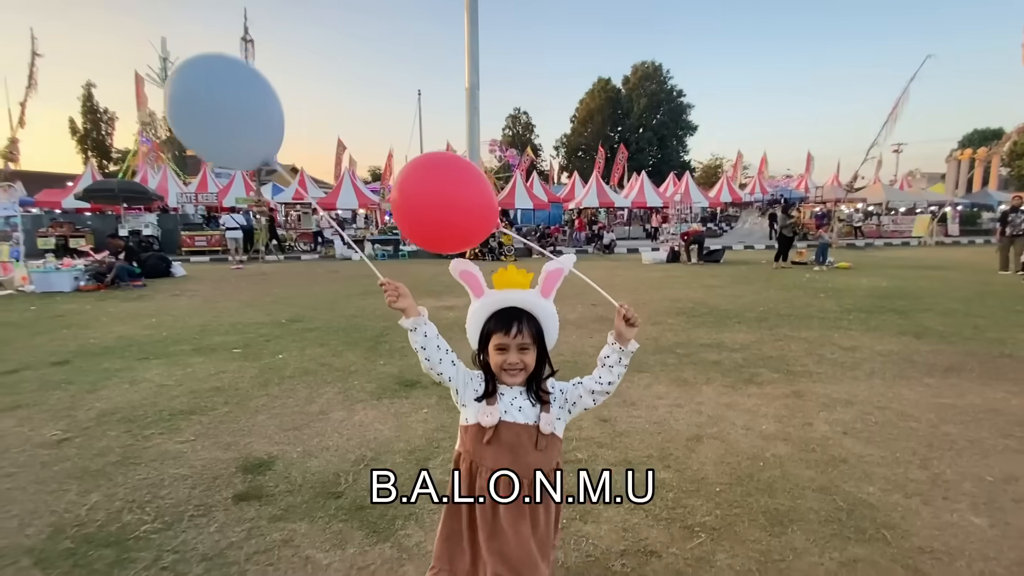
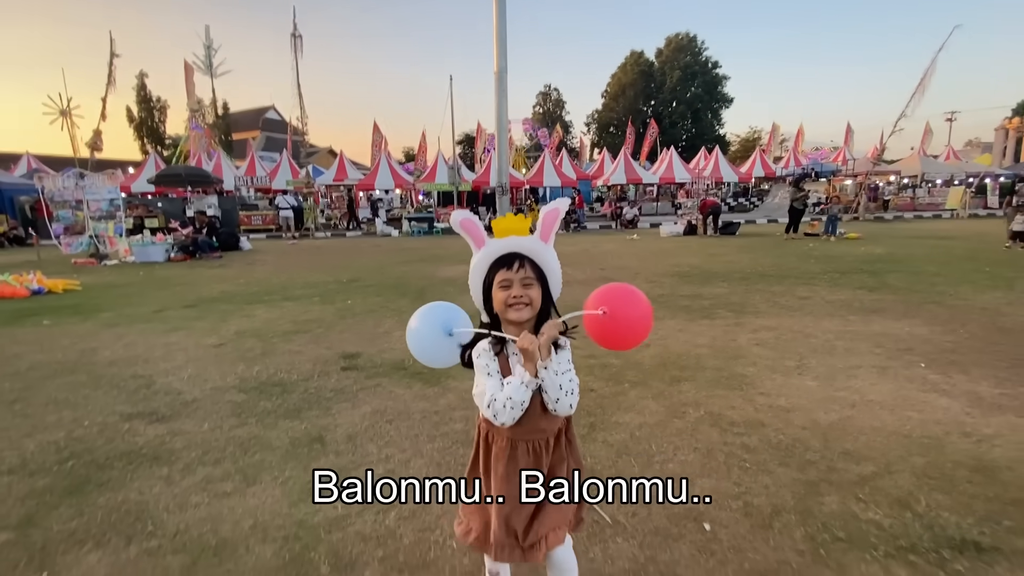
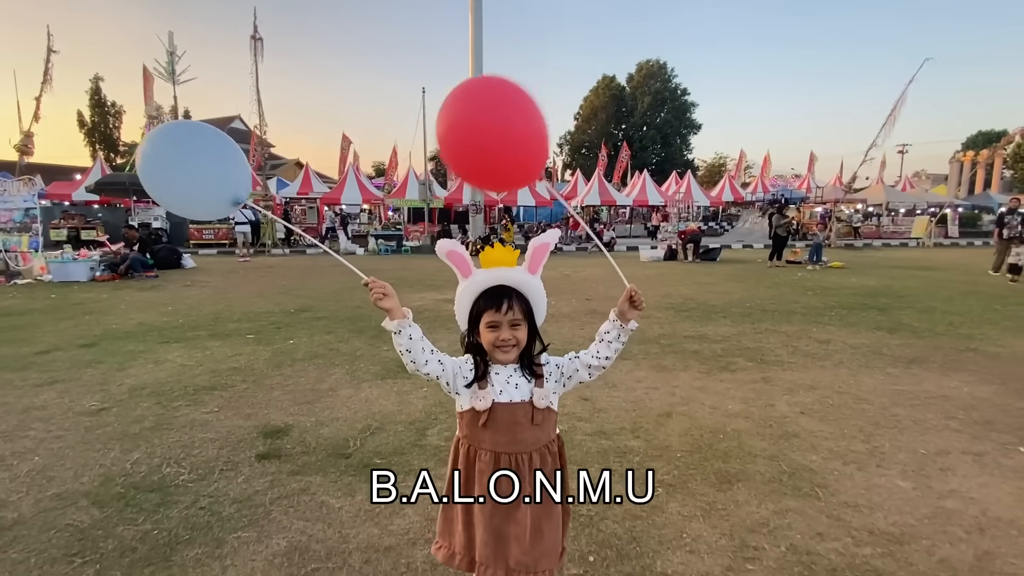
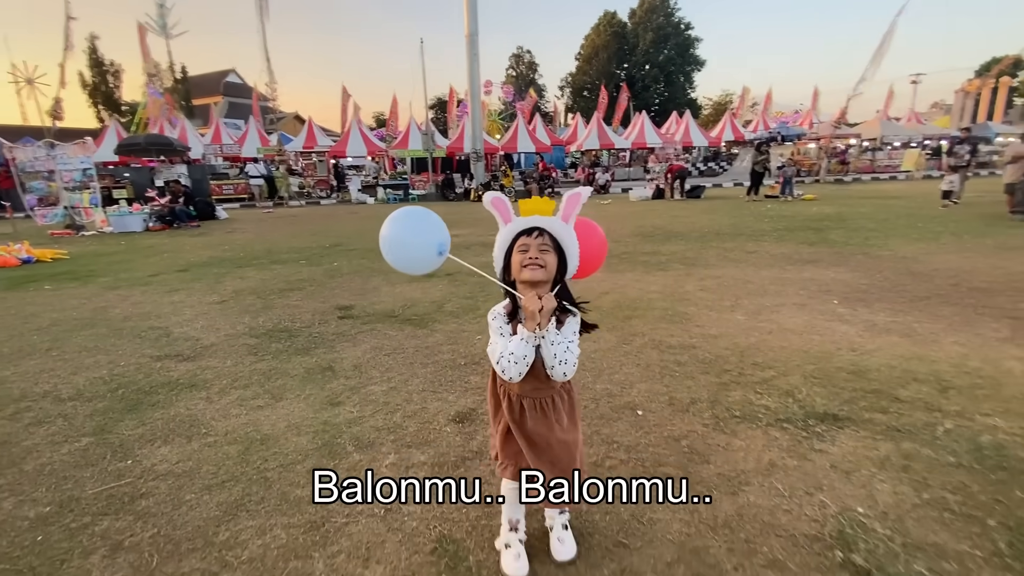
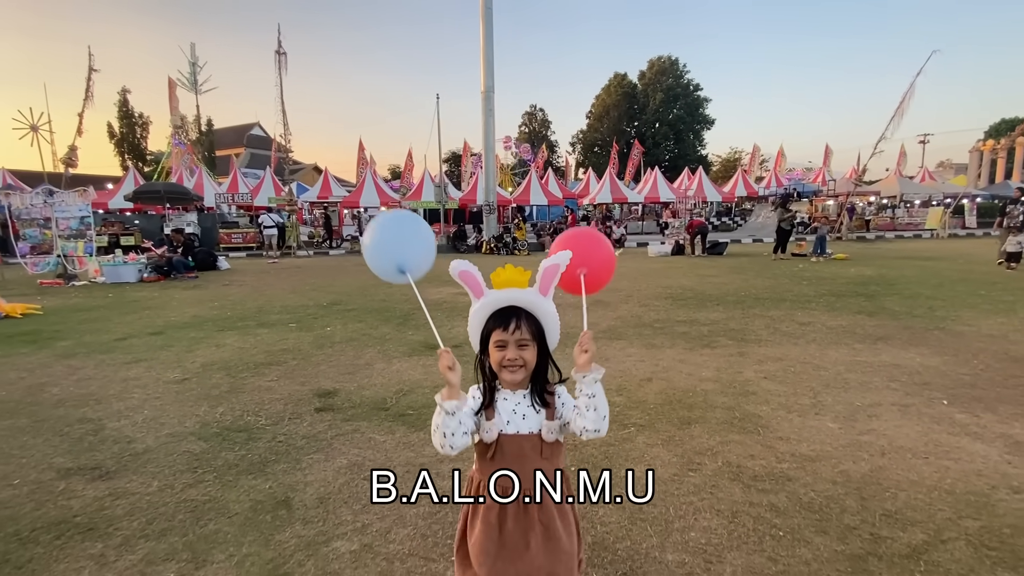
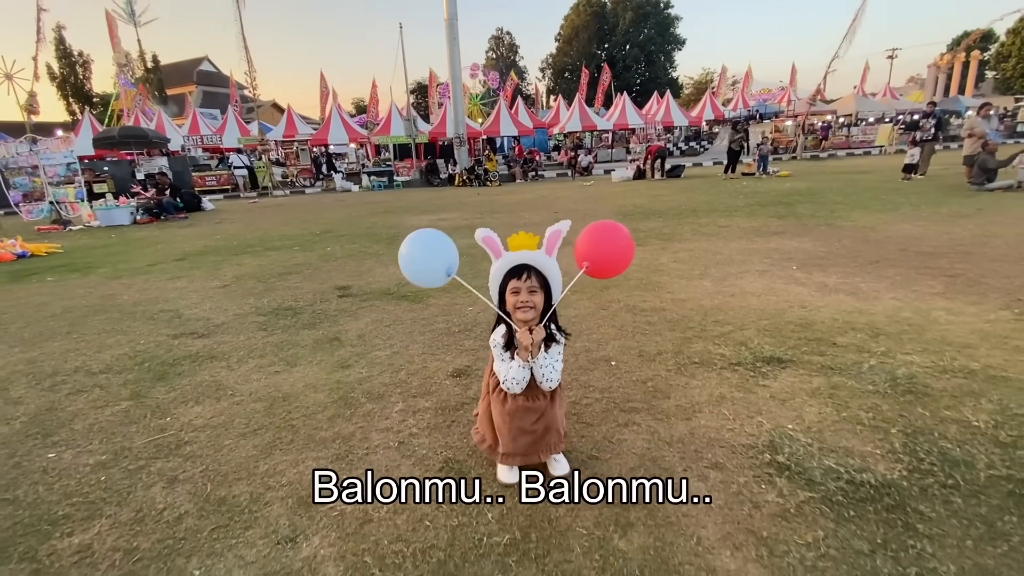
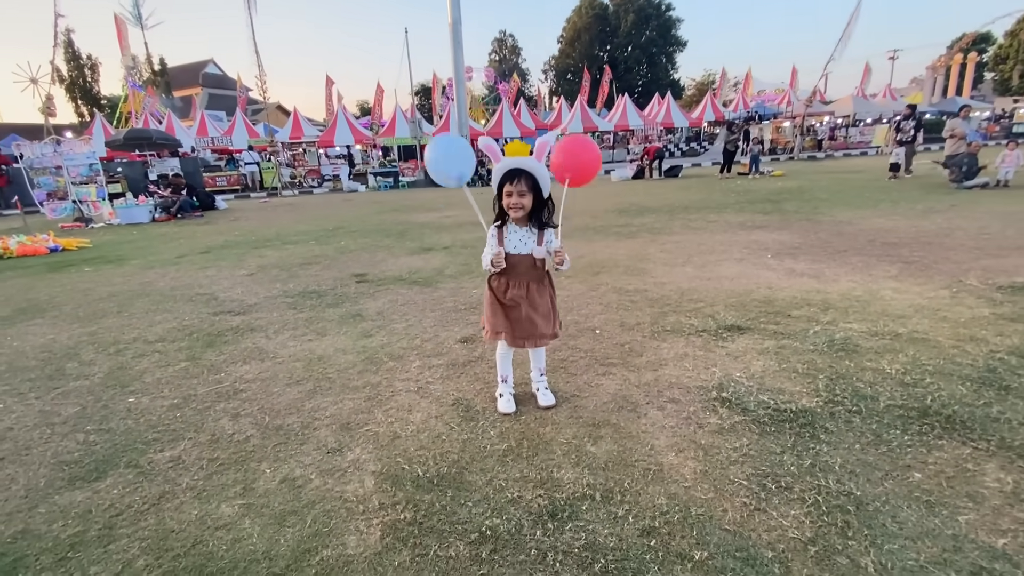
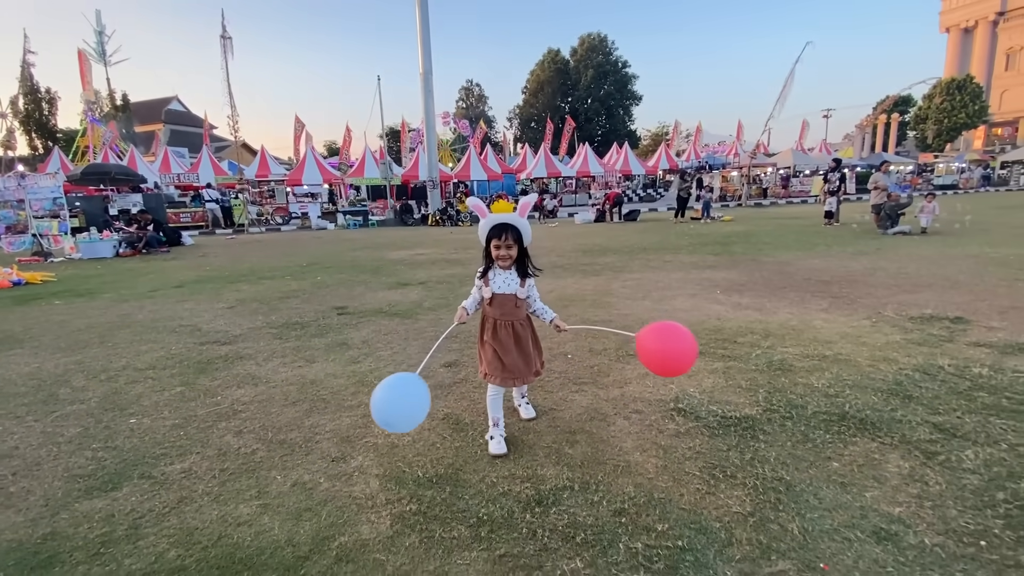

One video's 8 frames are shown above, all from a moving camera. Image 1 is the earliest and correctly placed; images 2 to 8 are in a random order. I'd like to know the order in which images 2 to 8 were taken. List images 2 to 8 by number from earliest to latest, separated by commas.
3, 5, 2, 4, 6, 7, 8
